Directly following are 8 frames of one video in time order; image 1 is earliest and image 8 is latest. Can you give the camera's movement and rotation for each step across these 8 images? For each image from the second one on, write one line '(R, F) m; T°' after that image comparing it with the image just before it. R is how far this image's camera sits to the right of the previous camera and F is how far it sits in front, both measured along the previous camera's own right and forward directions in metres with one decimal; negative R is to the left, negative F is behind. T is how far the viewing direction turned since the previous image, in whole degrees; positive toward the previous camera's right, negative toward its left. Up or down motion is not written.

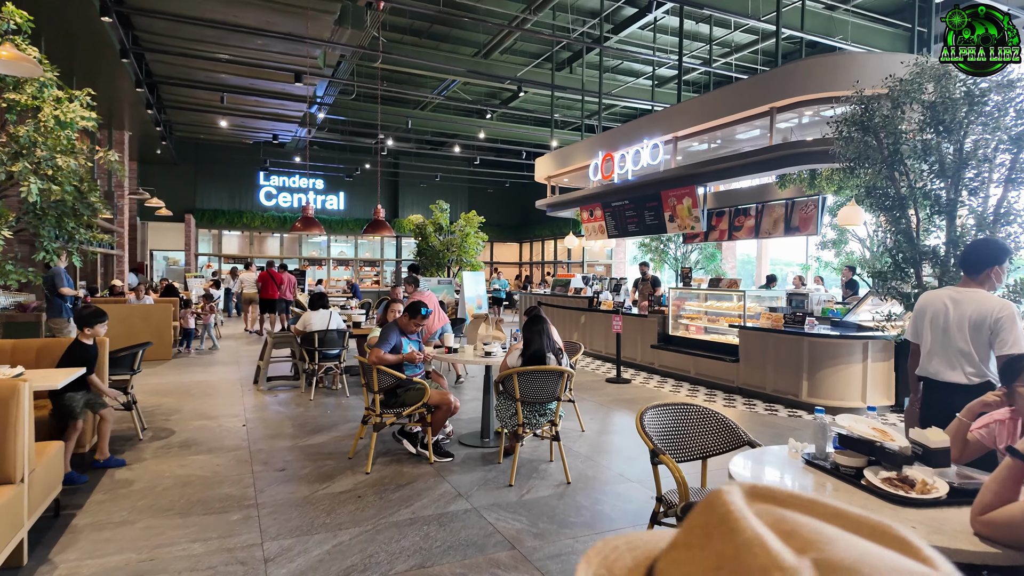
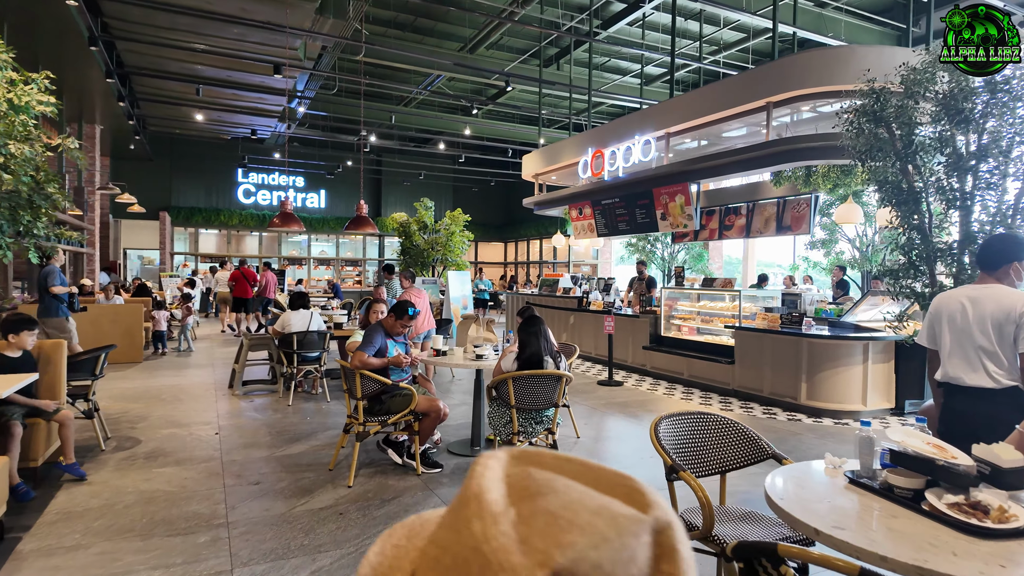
(-0.1, +0.2) m; +2°
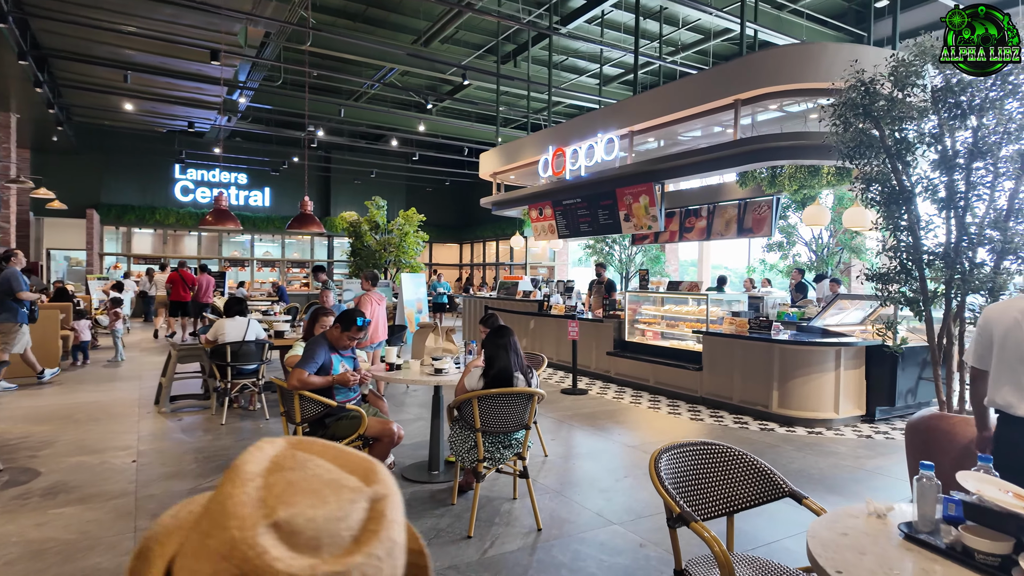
(-0.1, +0.4) m; +5°
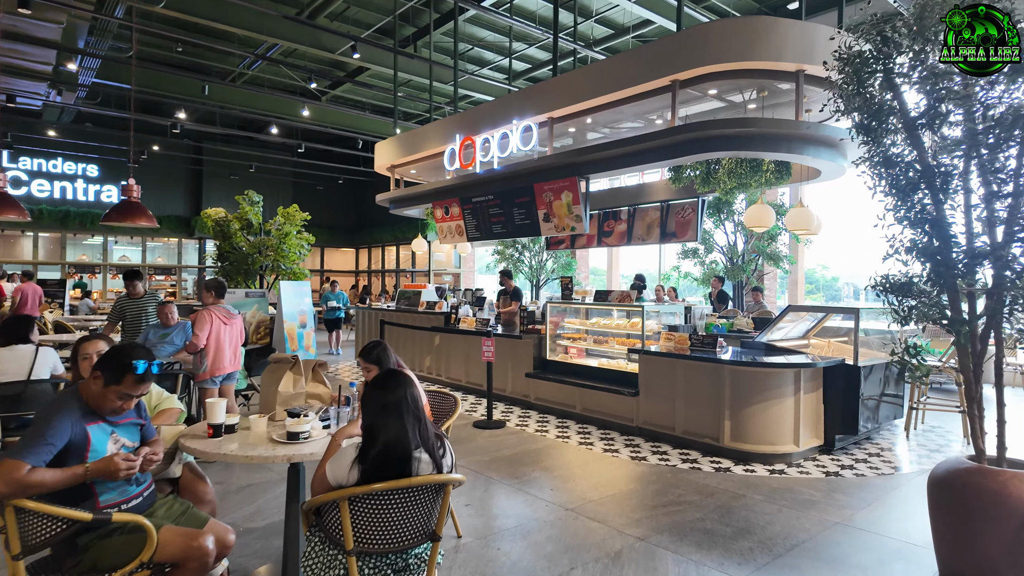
(0.0, +1.1) m; +10°
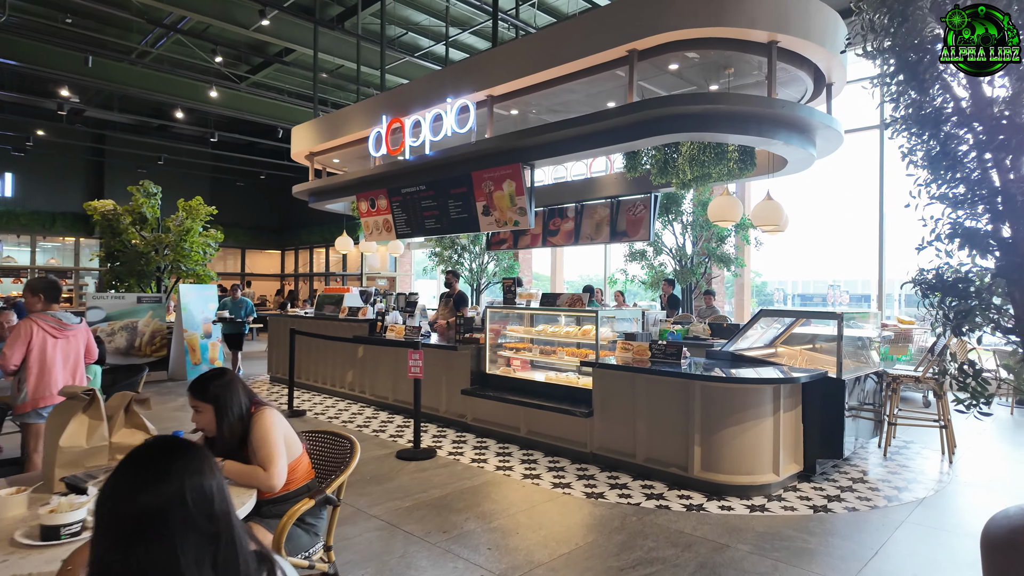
(+0.1, +0.8) m; +6°
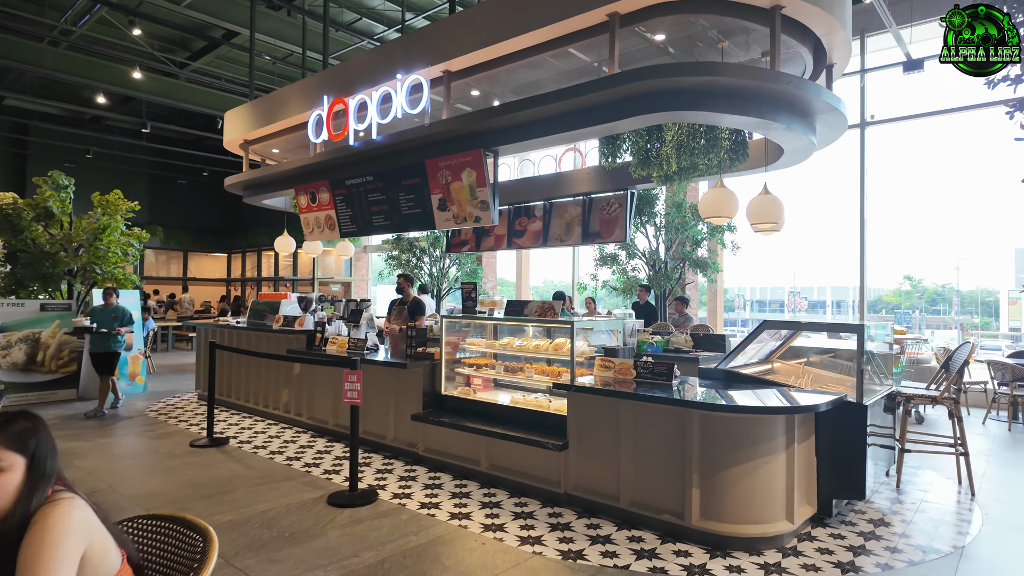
(0.0, +0.7) m; +3°
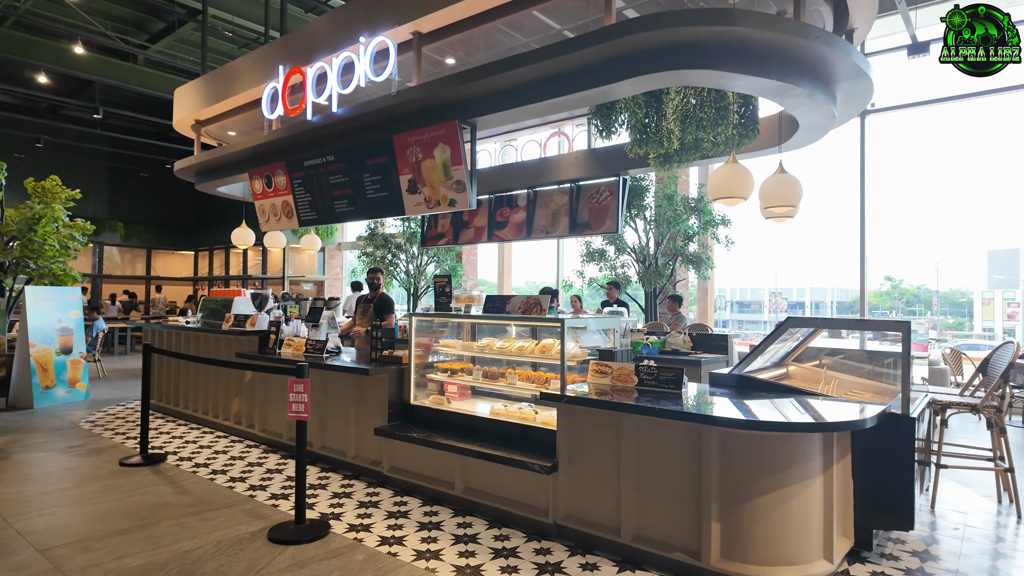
(0.0, +0.6) m; +2°
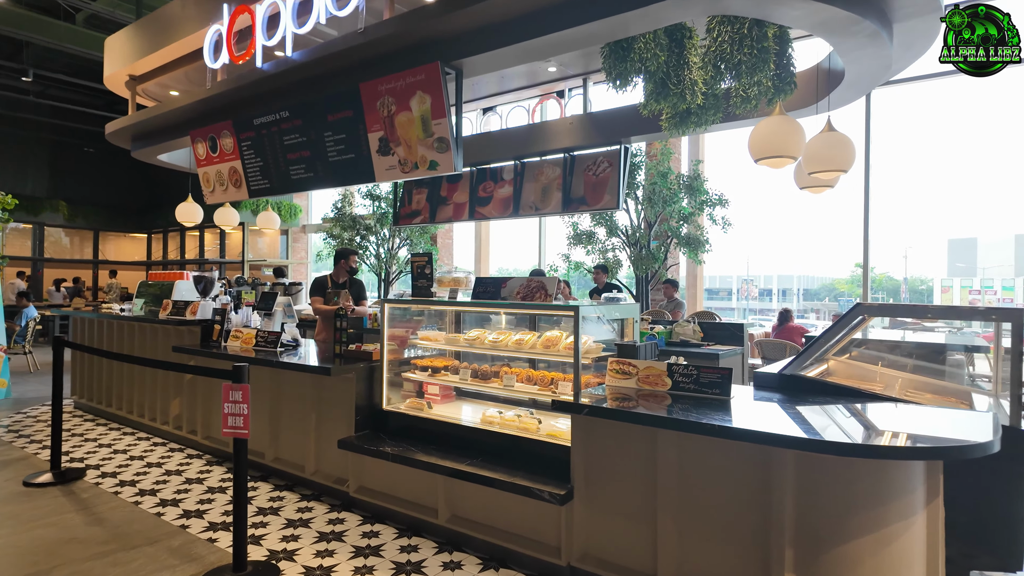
(-0.1, +0.7) m; +3°
